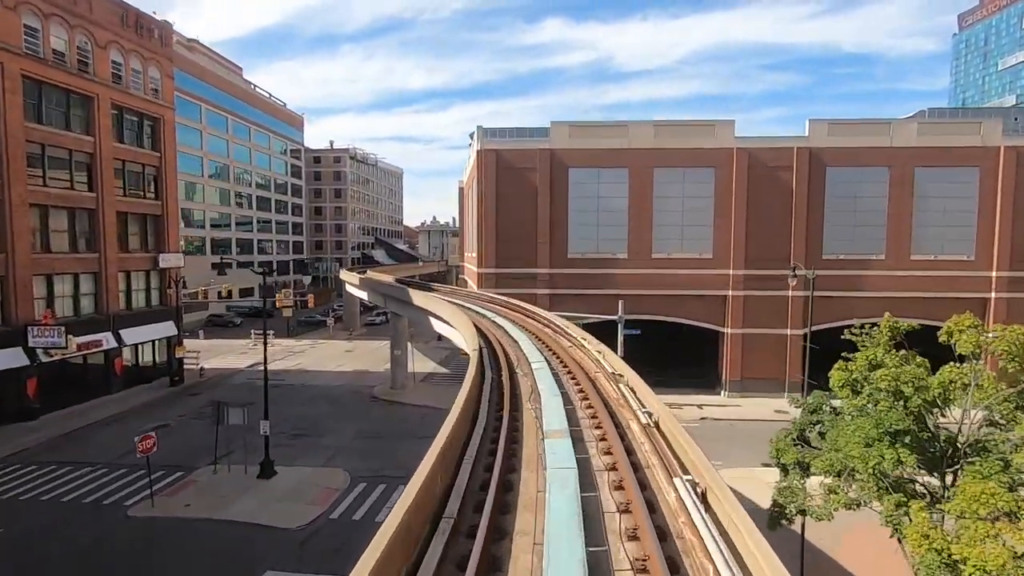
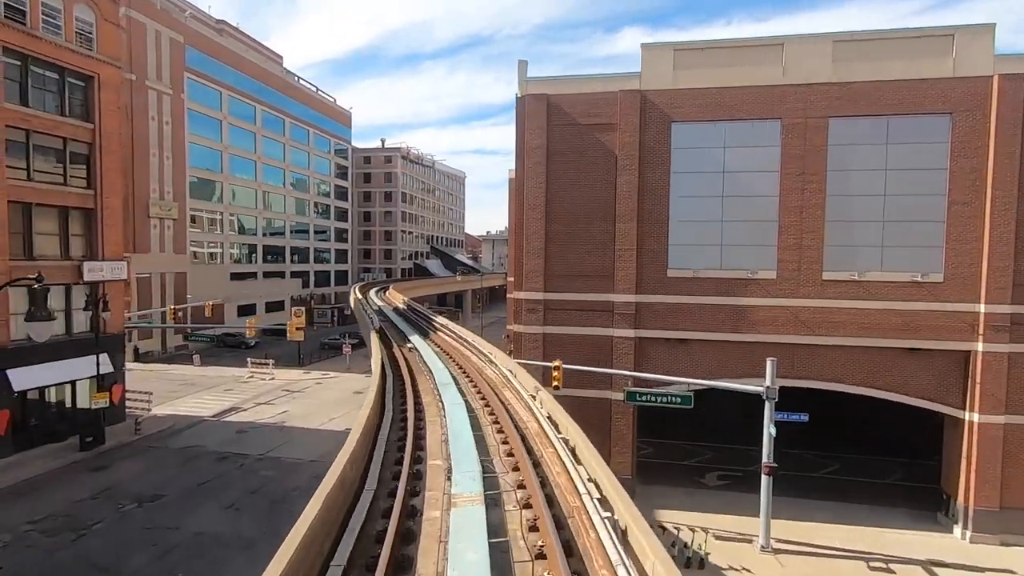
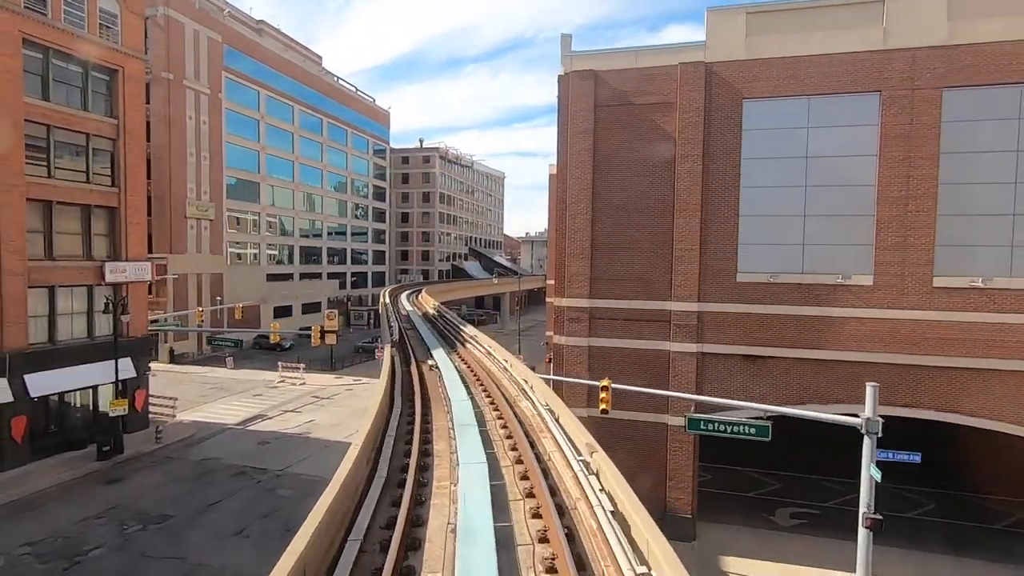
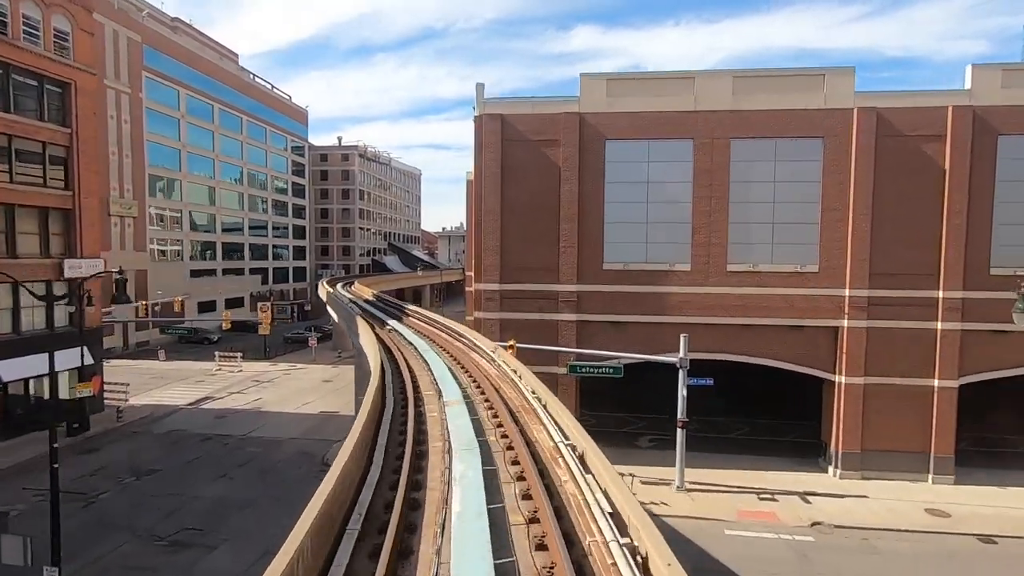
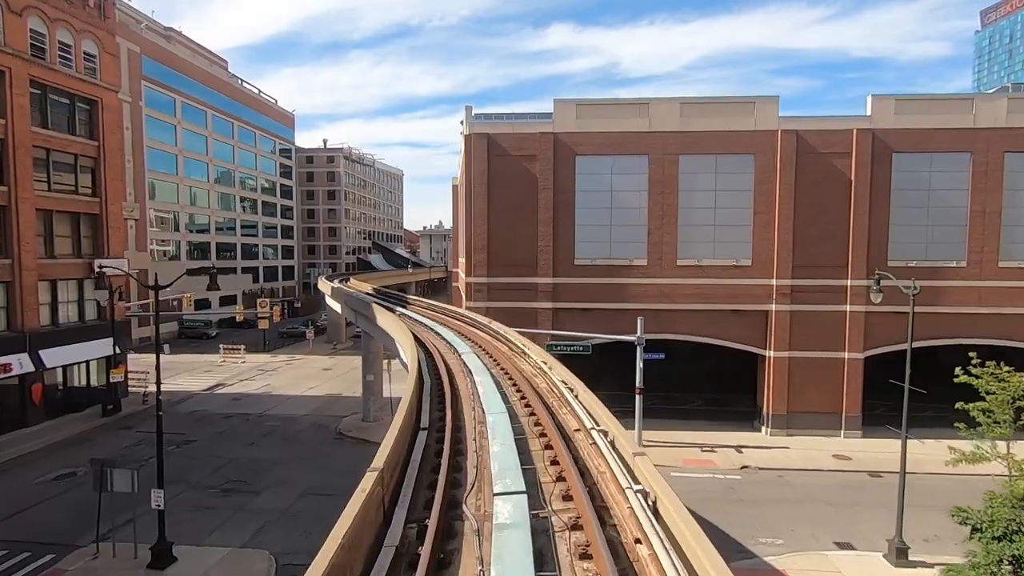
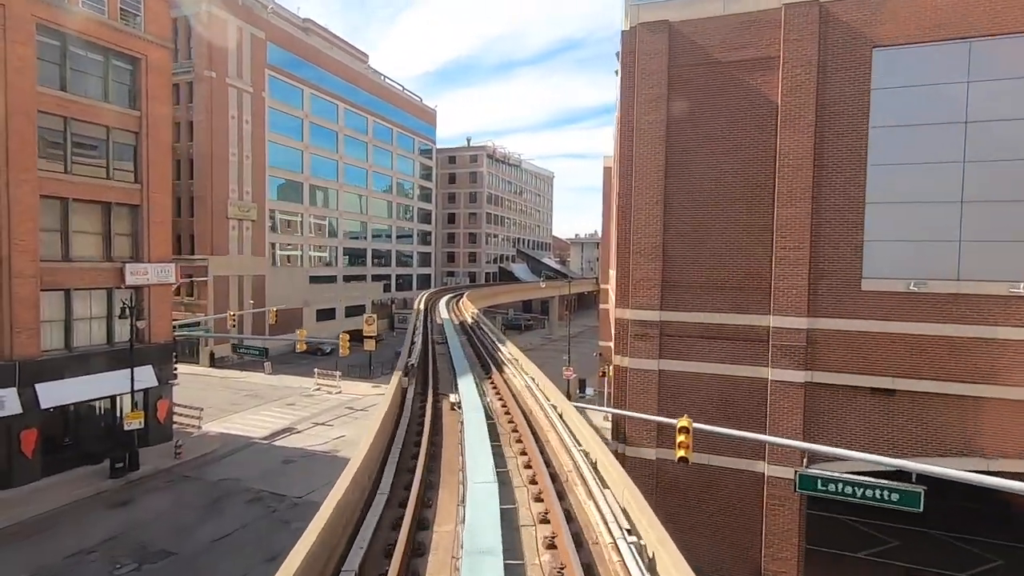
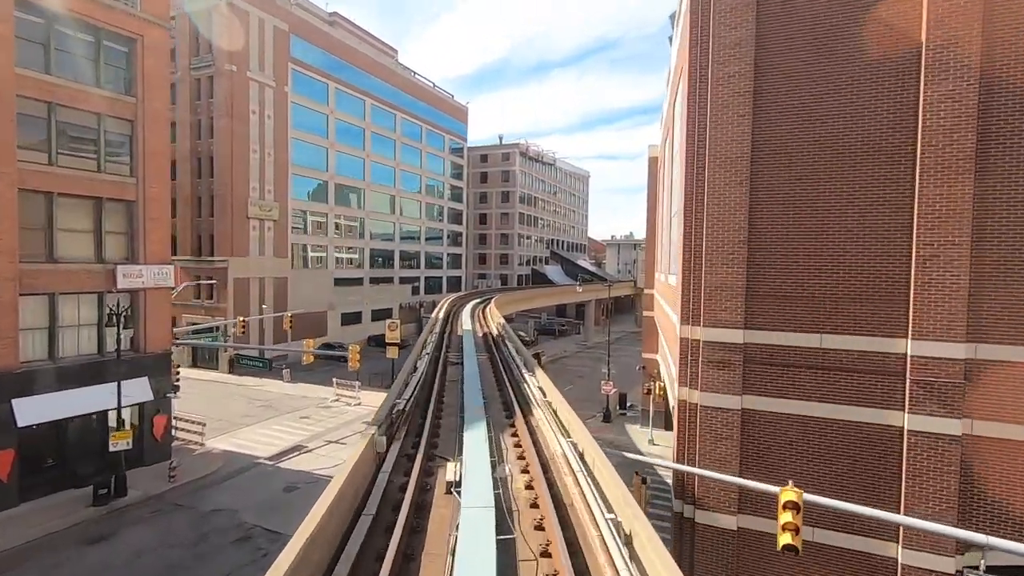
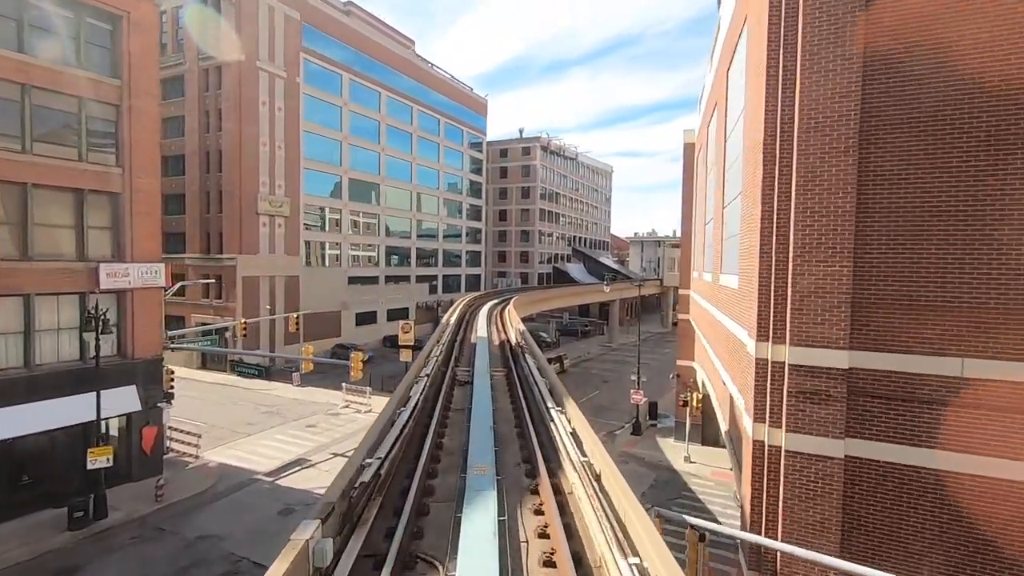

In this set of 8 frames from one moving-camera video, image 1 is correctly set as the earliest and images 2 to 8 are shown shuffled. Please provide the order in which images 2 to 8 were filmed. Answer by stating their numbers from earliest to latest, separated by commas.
5, 4, 2, 3, 6, 7, 8
